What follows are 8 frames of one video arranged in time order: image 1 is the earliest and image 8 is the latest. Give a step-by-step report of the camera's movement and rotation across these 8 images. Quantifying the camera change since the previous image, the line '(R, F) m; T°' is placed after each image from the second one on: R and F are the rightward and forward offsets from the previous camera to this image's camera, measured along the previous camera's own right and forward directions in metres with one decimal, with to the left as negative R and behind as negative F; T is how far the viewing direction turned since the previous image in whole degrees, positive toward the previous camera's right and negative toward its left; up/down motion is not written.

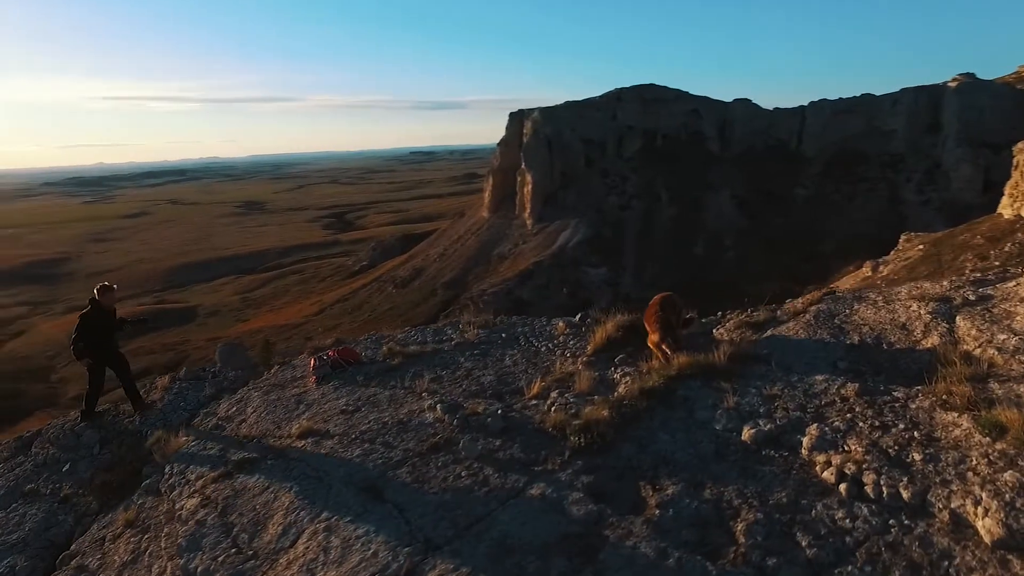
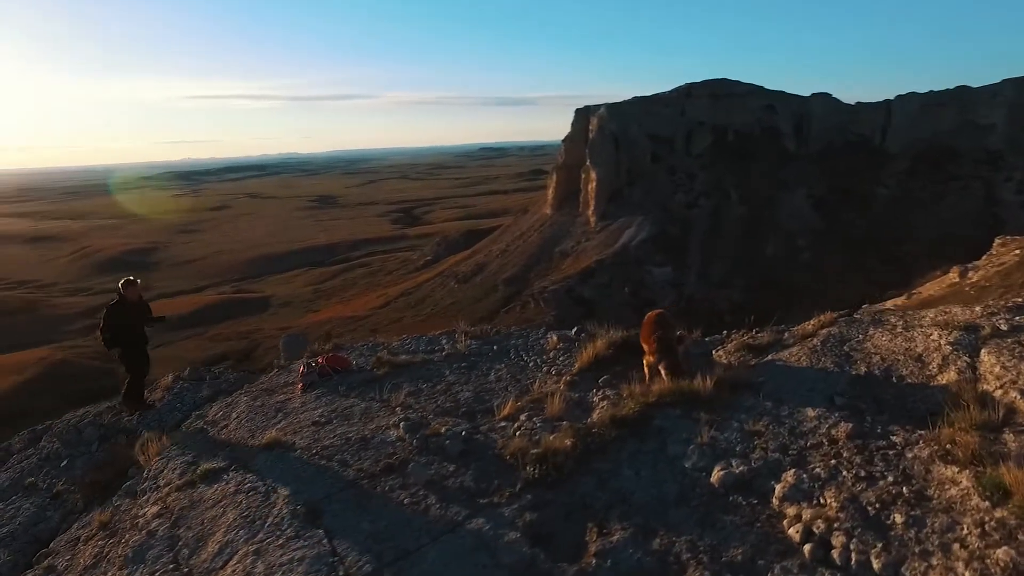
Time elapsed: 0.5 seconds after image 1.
(+0.8, +0.4) m; -6°
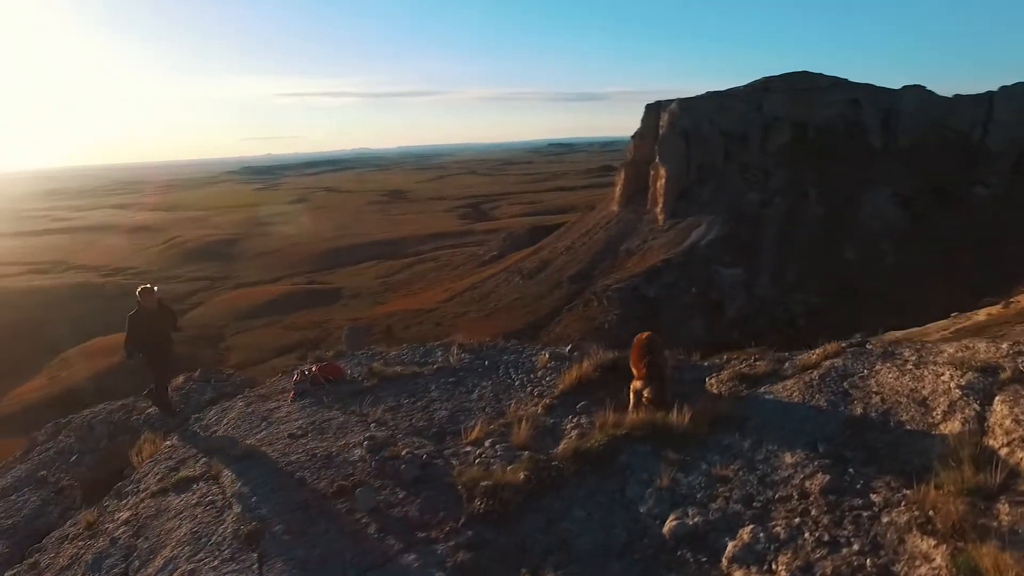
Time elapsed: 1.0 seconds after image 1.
(+0.8, +0.3) m; -6°
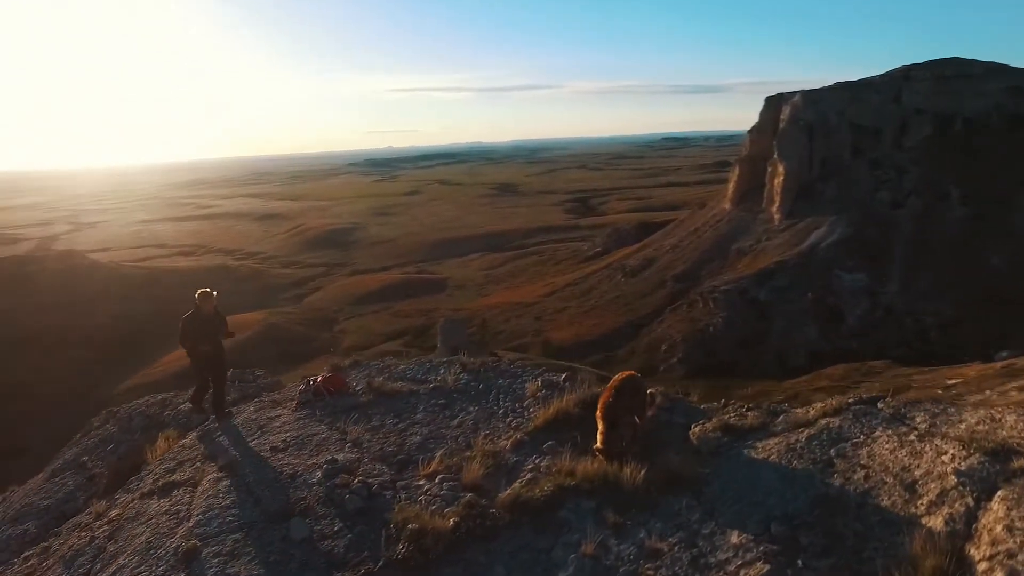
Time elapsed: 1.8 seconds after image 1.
(+1.2, +0.4) m; -10°
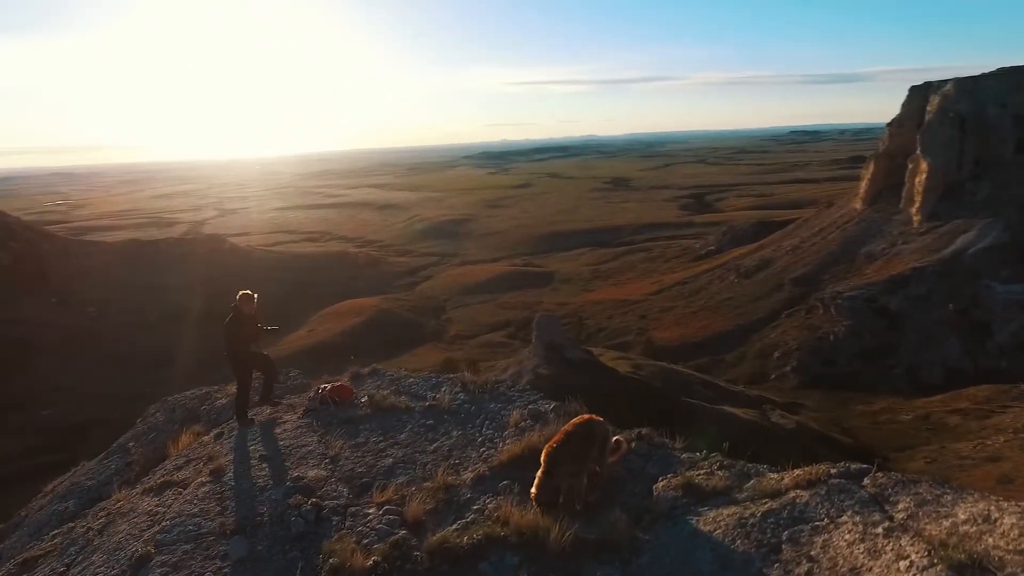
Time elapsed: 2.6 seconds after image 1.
(+1.2, +0.3) m; -10°
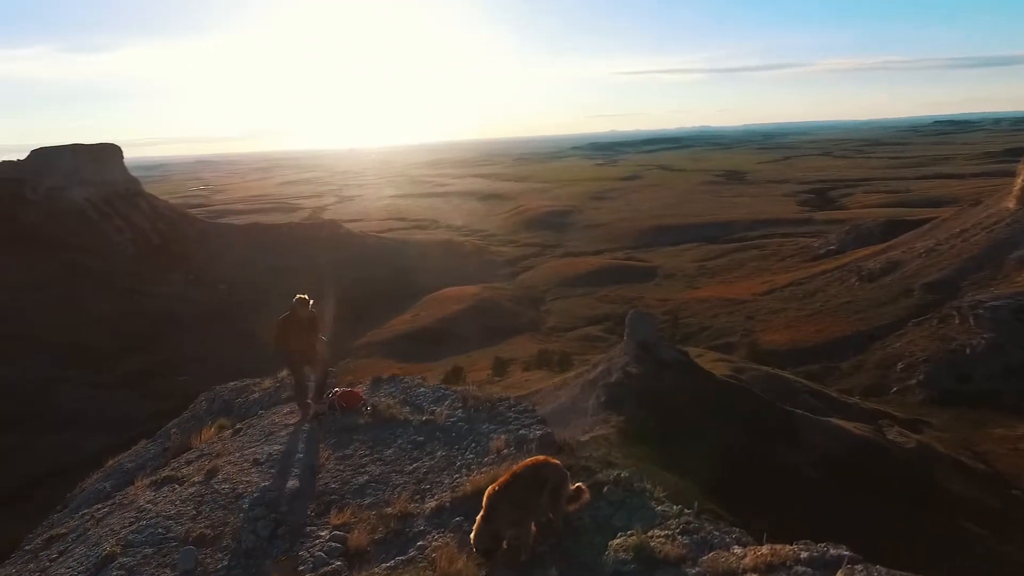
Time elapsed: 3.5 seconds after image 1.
(+1.1, +0.5) m; -9°
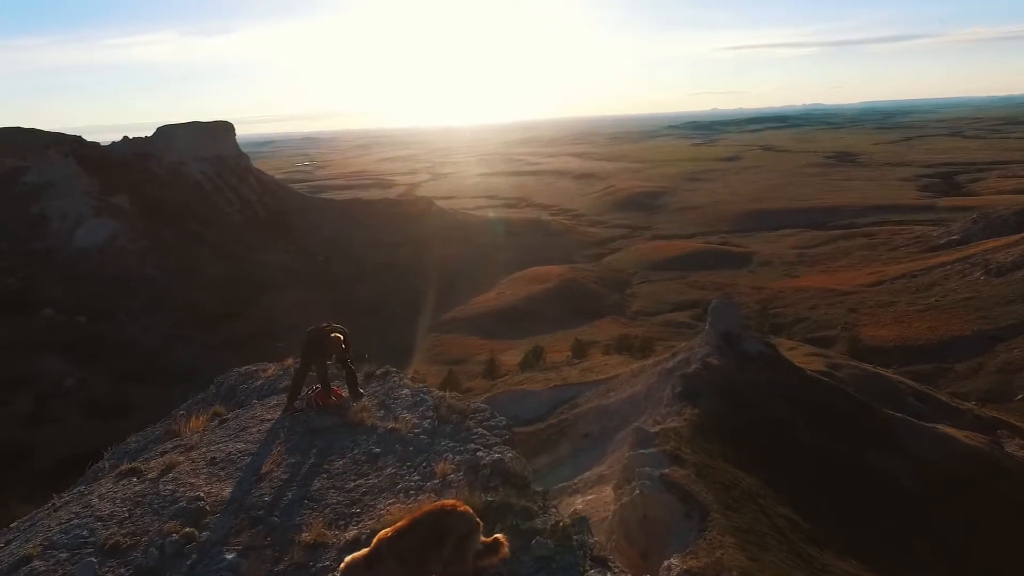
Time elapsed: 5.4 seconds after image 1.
(+1.1, +0.8) m; -8°
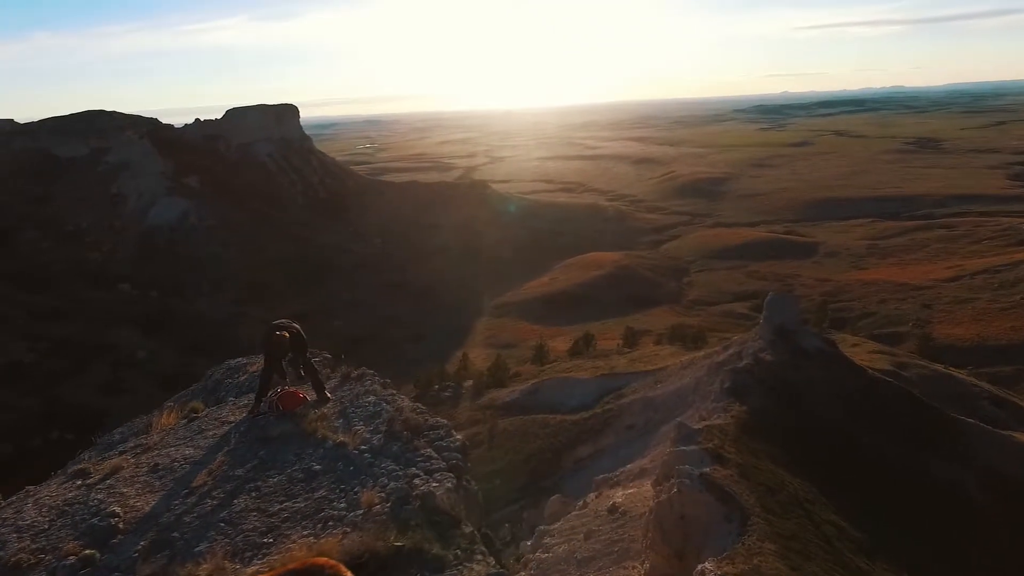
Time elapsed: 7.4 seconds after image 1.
(+0.9, +0.7) m; -5°
